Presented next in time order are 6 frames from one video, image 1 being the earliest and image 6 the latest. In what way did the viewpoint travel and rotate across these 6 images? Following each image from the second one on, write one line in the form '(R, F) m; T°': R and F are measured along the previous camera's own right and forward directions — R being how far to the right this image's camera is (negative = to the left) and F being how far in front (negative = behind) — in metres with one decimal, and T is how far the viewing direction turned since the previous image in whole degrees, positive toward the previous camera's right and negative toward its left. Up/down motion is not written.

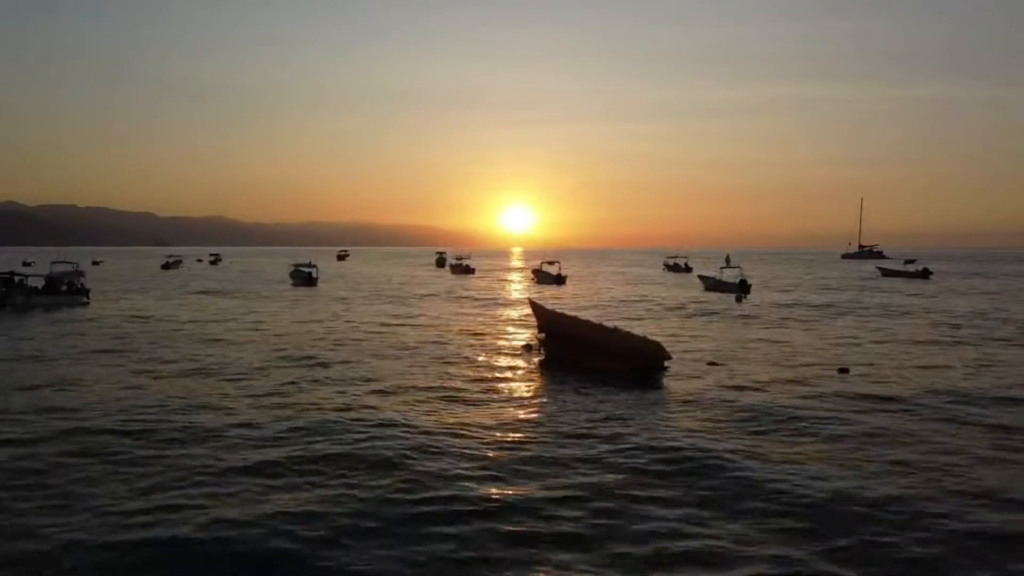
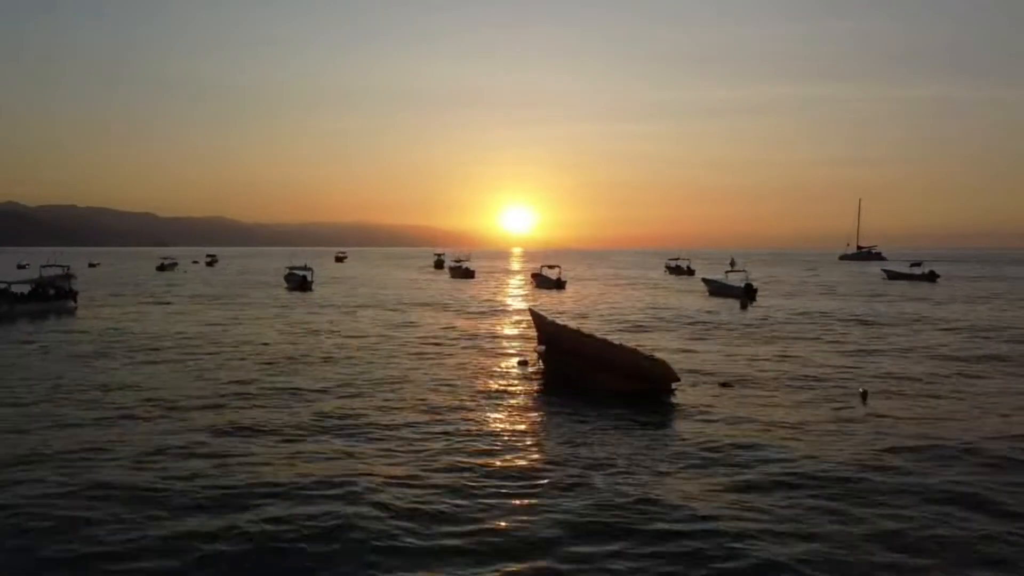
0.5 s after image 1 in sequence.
(+0.1, +1.3) m; 0°
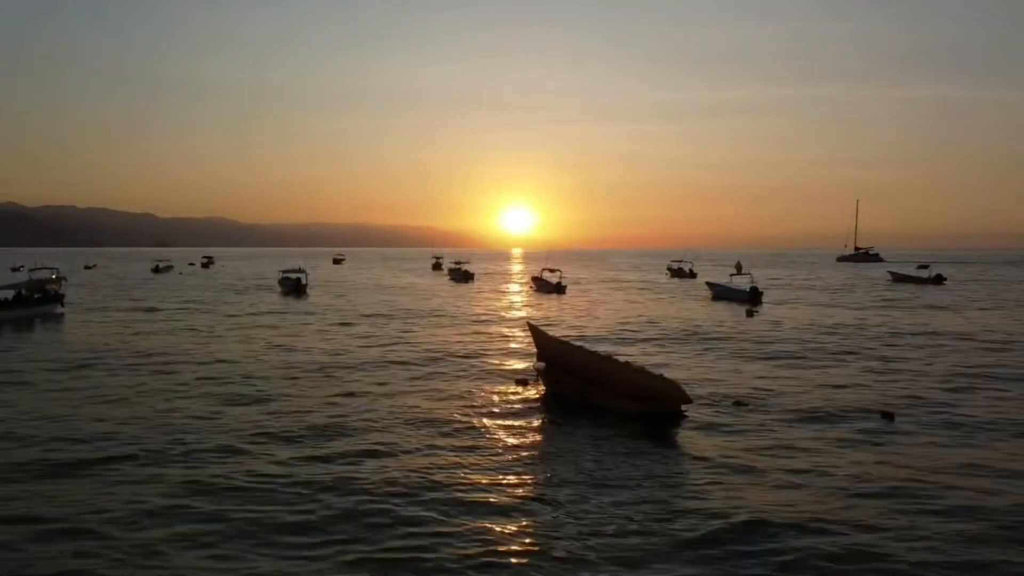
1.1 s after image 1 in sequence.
(+0.1, +1.3) m; 0°
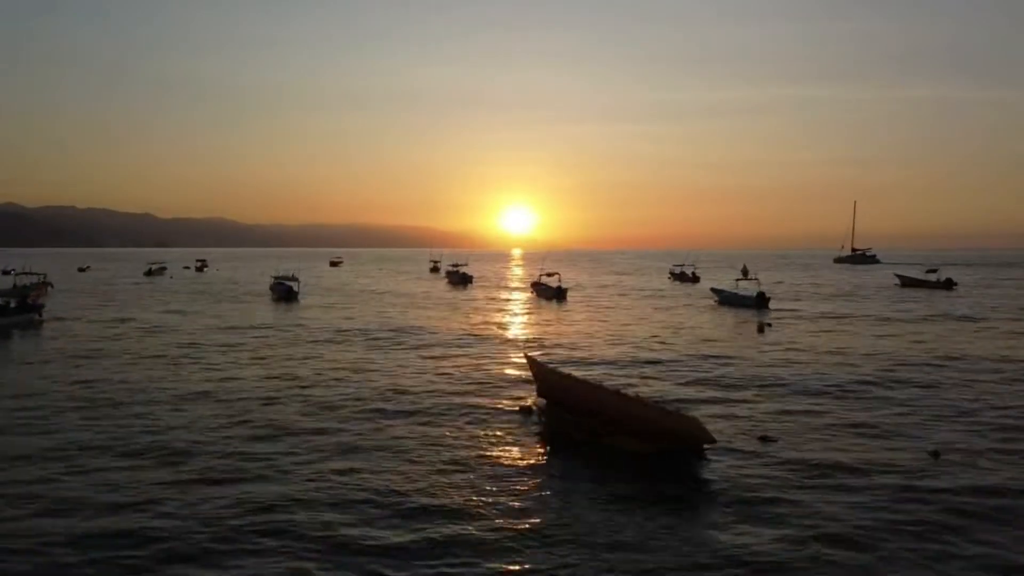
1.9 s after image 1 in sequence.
(+0.1, +1.9) m; 0°
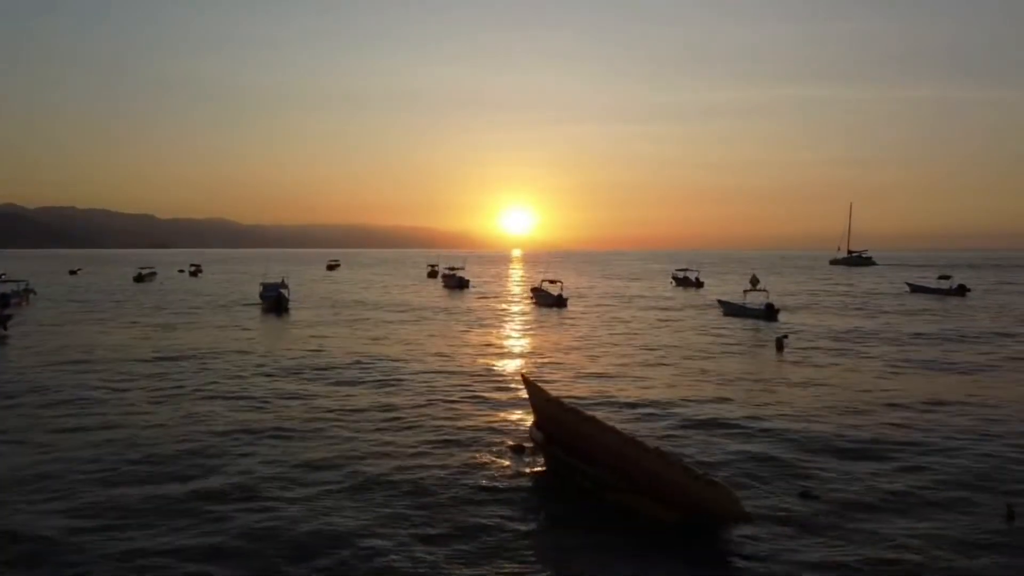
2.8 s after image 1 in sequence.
(+0.1, +2.3) m; 0°
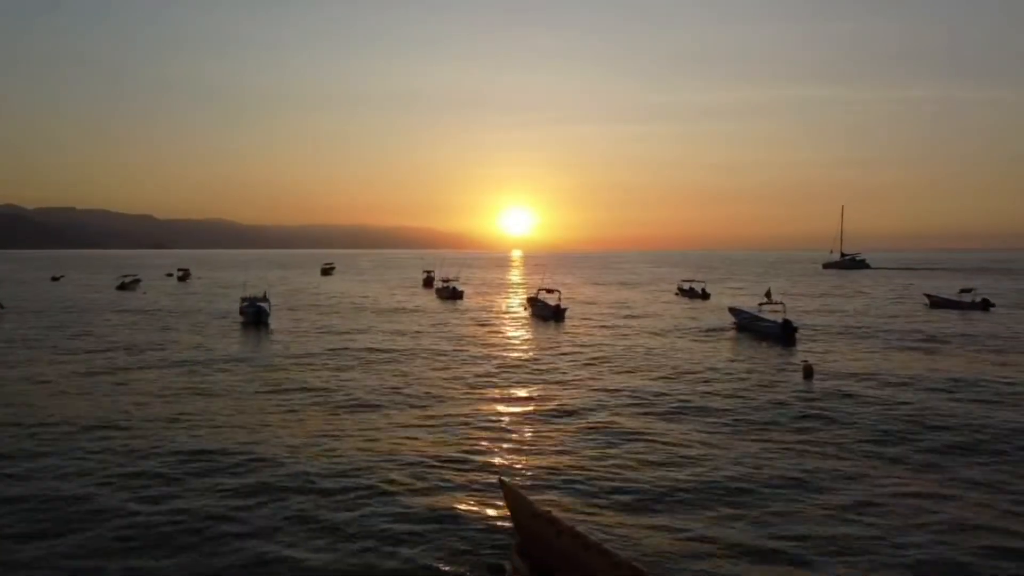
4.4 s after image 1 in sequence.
(+0.3, +3.9) m; 0°
